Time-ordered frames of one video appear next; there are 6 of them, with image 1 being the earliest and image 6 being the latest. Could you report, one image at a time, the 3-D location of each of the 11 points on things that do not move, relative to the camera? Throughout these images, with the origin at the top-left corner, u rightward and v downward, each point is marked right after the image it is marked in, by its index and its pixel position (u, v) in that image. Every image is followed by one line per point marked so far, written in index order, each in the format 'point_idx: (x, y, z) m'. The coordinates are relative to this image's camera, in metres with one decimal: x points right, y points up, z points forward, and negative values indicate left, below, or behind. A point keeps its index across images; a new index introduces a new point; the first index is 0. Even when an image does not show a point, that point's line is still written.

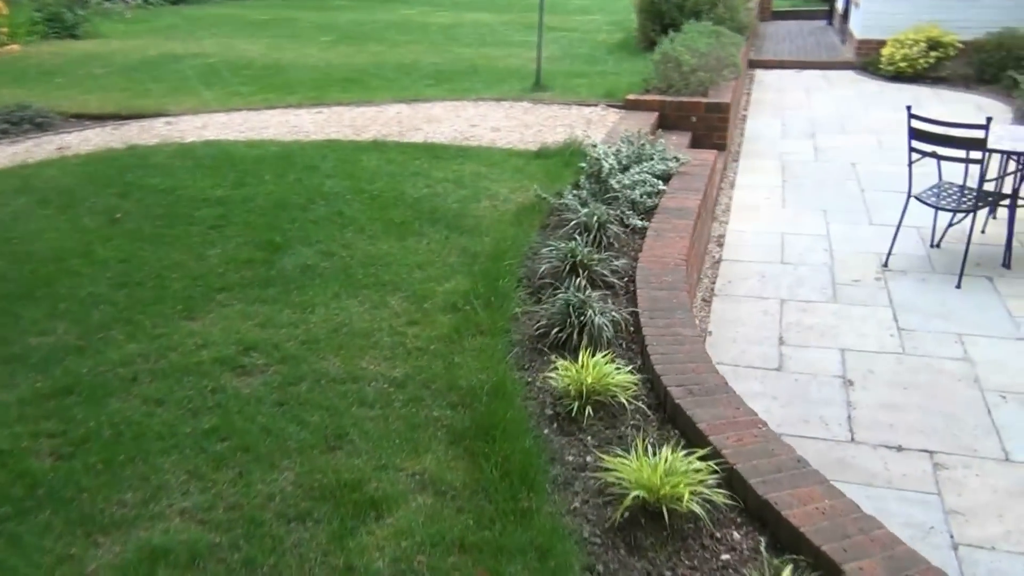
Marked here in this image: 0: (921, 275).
0: (+2.4, +0.1, +5.1) m
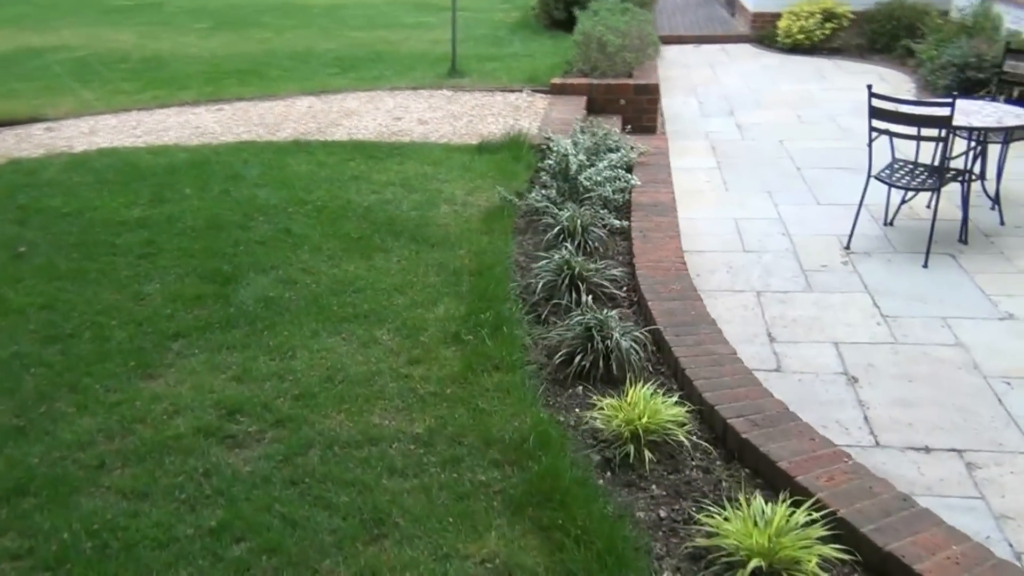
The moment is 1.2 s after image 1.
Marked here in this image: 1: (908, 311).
0: (+2.1, +0.2, +5.1) m
1: (+2.0, -0.1, +4.4) m
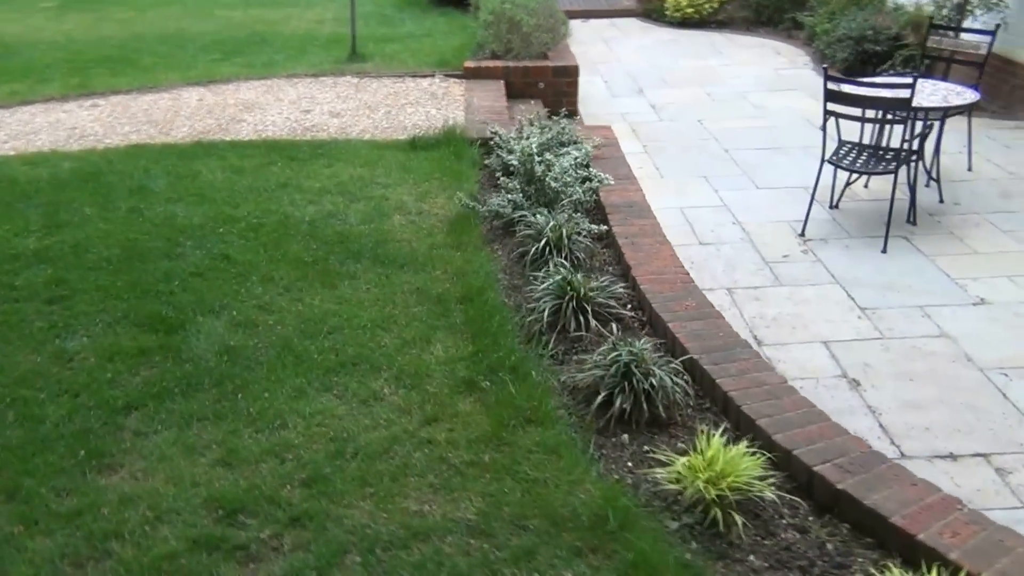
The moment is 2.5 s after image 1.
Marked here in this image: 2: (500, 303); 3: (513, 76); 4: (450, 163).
0: (+1.8, +0.3, +5.0) m
1: (+1.8, -0.1, +4.3) m
2: (0.0, -0.1, +3.1) m
3: (0.0, +1.6, +6.7) m
4: (-0.3, +0.6, +4.6) m
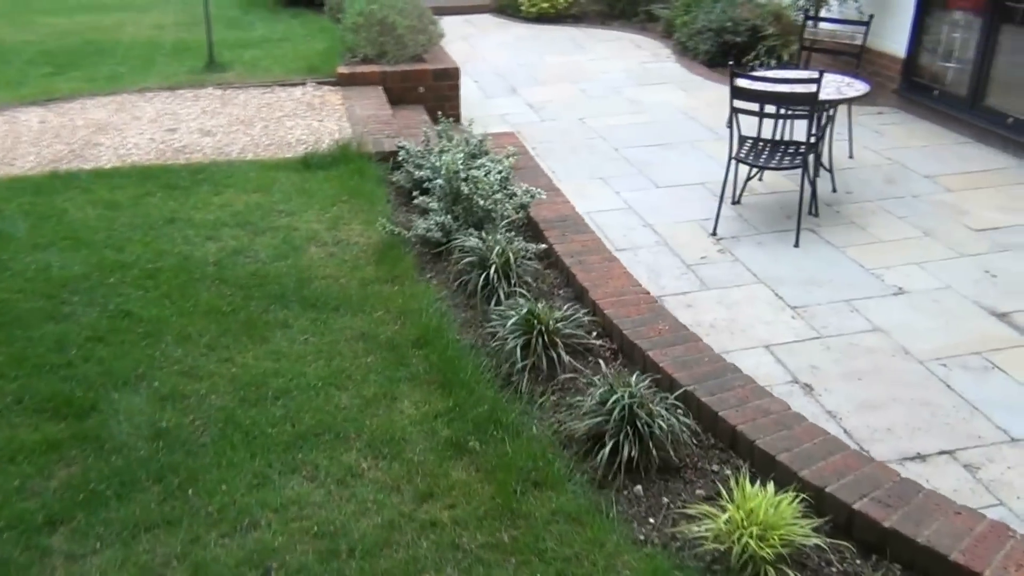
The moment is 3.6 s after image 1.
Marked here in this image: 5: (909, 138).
0: (+1.3, +0.3, +4.9) m
1: (+1.4, 0.0, +4.3) m
2: (-0.2, -0.2, +2.8) m
3: (-0.9, +1.5, +6.3) m
4: (-0.7, +0.5, +4.3) m
5: (+2.8, +1.1, +6.4) m
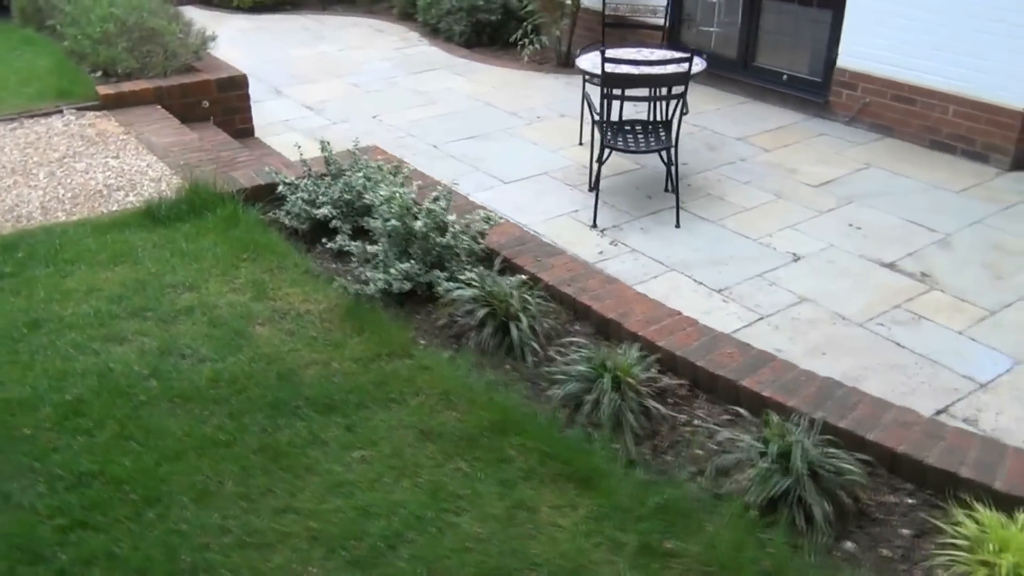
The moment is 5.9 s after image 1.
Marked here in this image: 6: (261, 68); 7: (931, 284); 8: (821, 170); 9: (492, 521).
0: (+0.7, +0.3, +4.9) m
1: (+1.0, +0.1, +4.3) m
2: (+0.1, -0.3, +2.4) m
3: (-2.0, +1.1, +5.3) m
4: (-1.1, +0.2, +3.5) m
5: (+1.4, +1.4, +6.7) m
6: (-2.2, +1.9, +7.8) m
7: (+2.0, 0.0, +4.2) m
8: (+1.9, +0.7, +5.5) m
9: (0.0, -0.5, +2.0) m
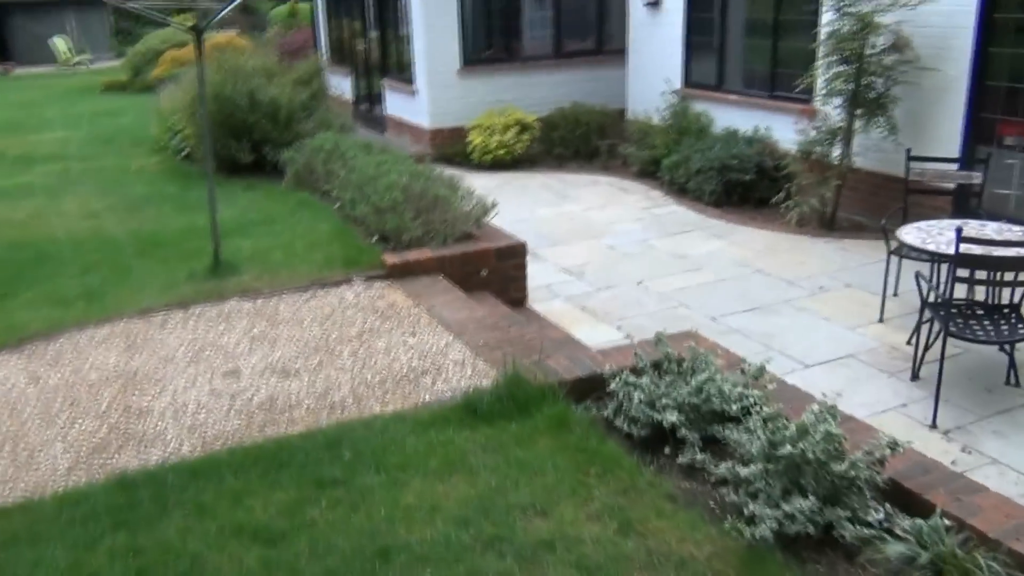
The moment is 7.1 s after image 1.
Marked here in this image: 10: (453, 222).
0: (+2.2, -0.6, +4.1) m
1: (+2.4, -0.9, +3.4) m
2: (+1.1, -0.9, +1.7) m
3: (-0.3, +0.1, +5.2) m
4: (+0.2, -0.5, +3.1) m
5: (+3.3, +0.1, +5.9) m
6: (0.0, +0.5, +7.7) m
7: (+3.3, -0.9, +3.2) m
8: (+3.5, -0.4, +4.6) m
9: (+0.9, -1.1, +1.4) m
10: (-0.3, +0.4, +5.4) m
